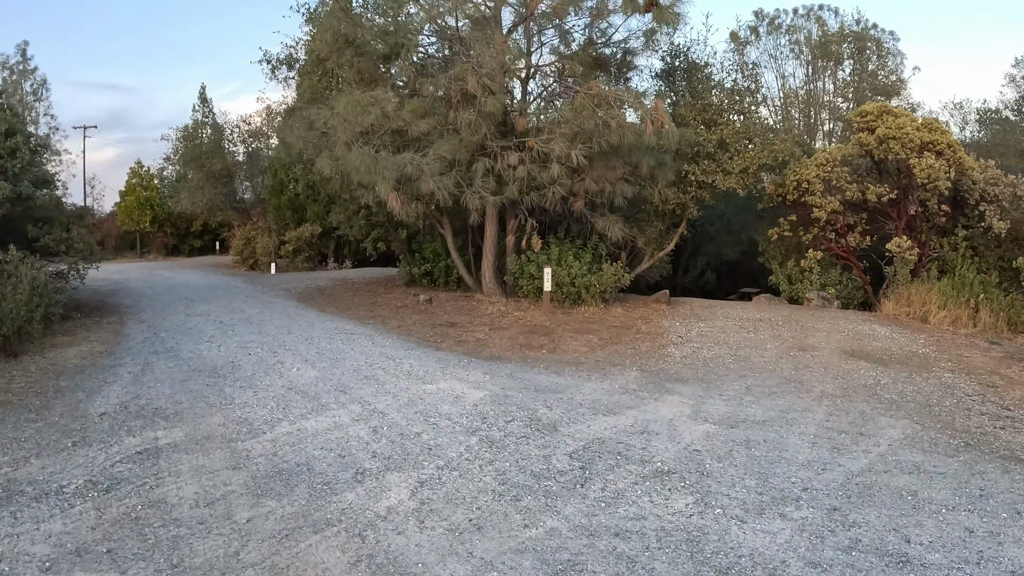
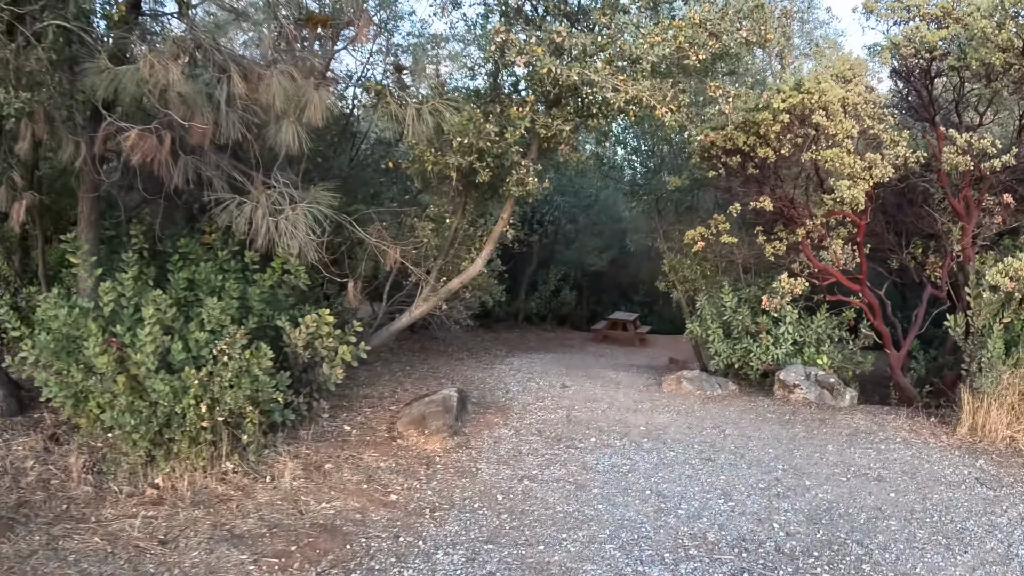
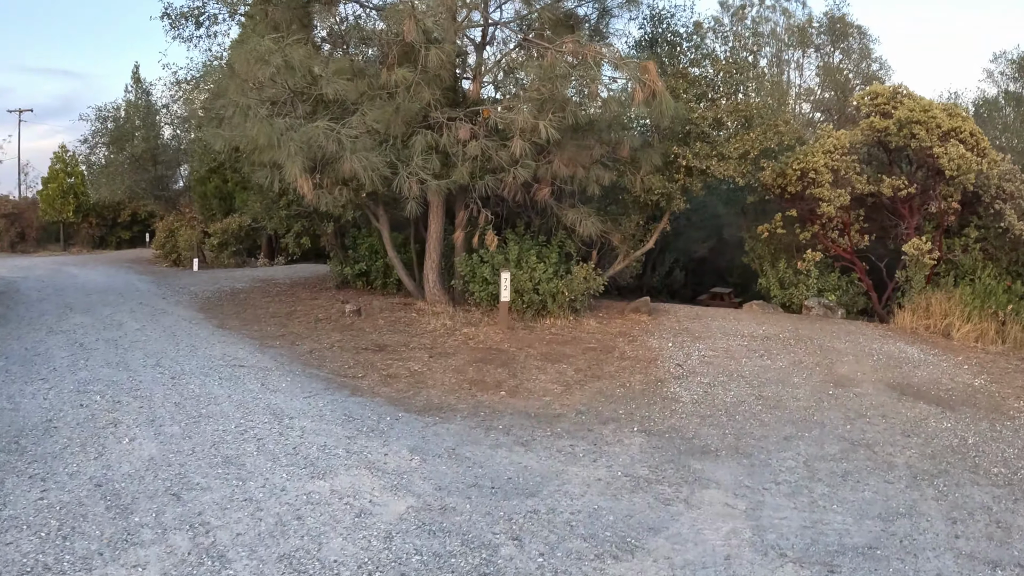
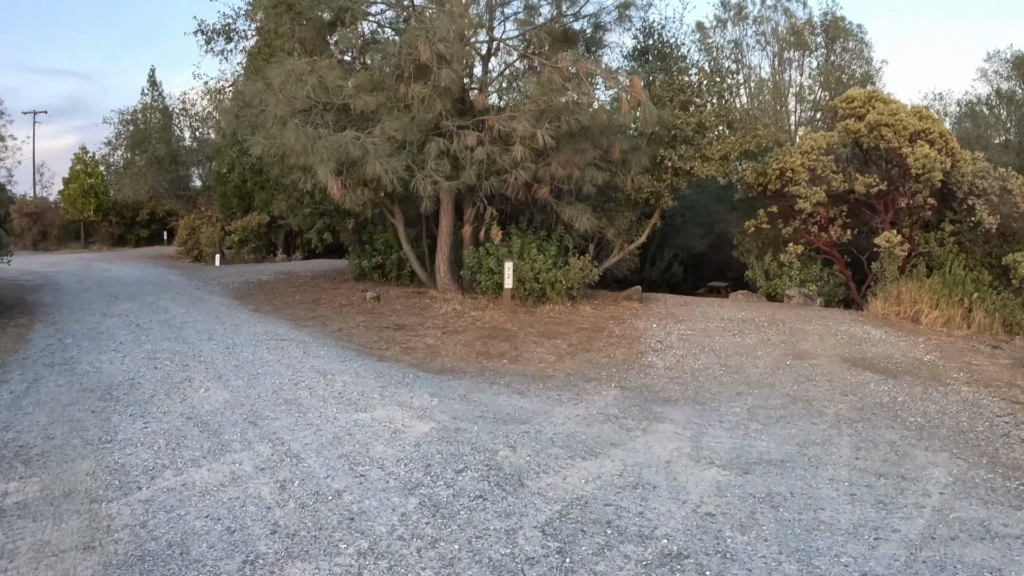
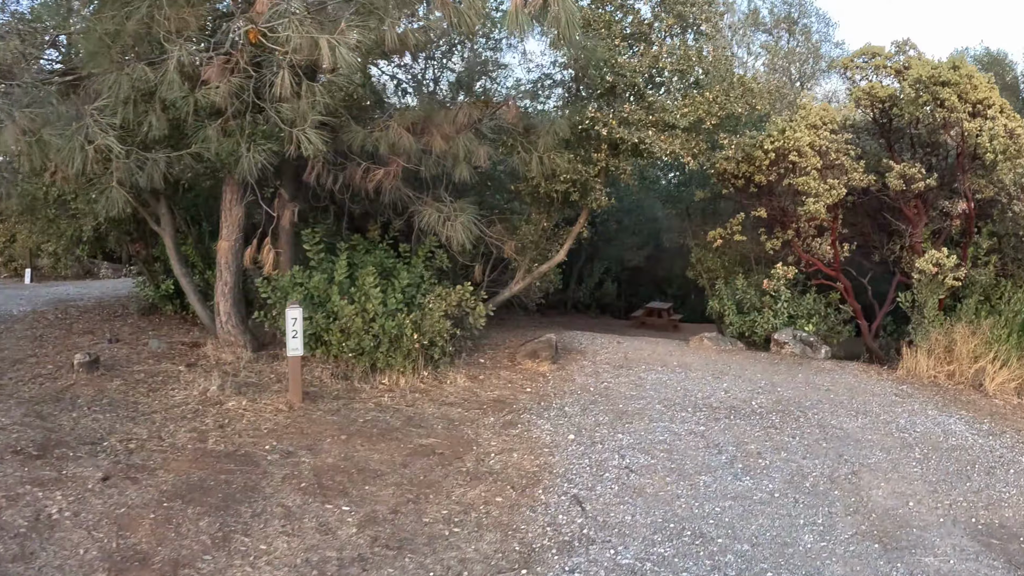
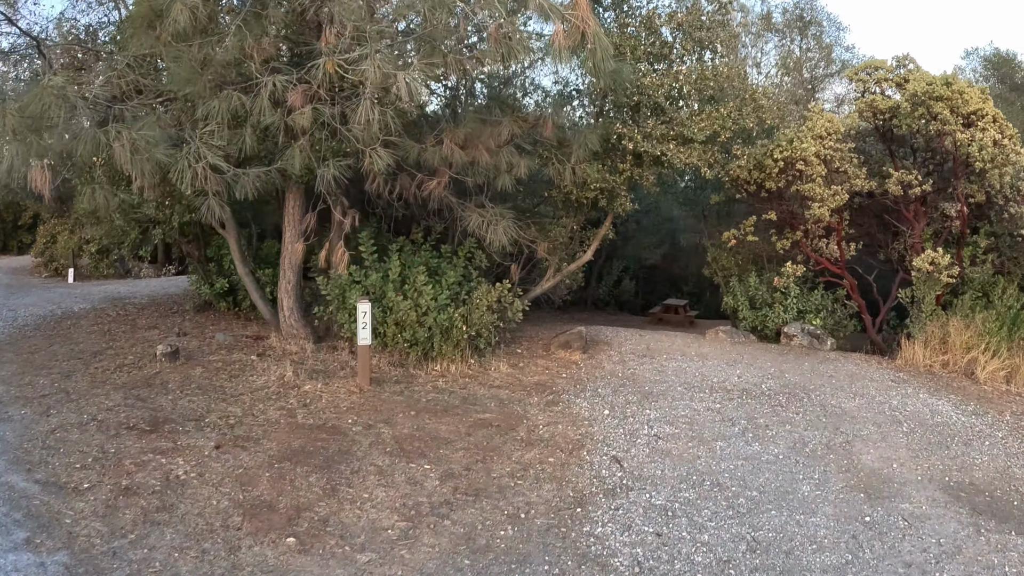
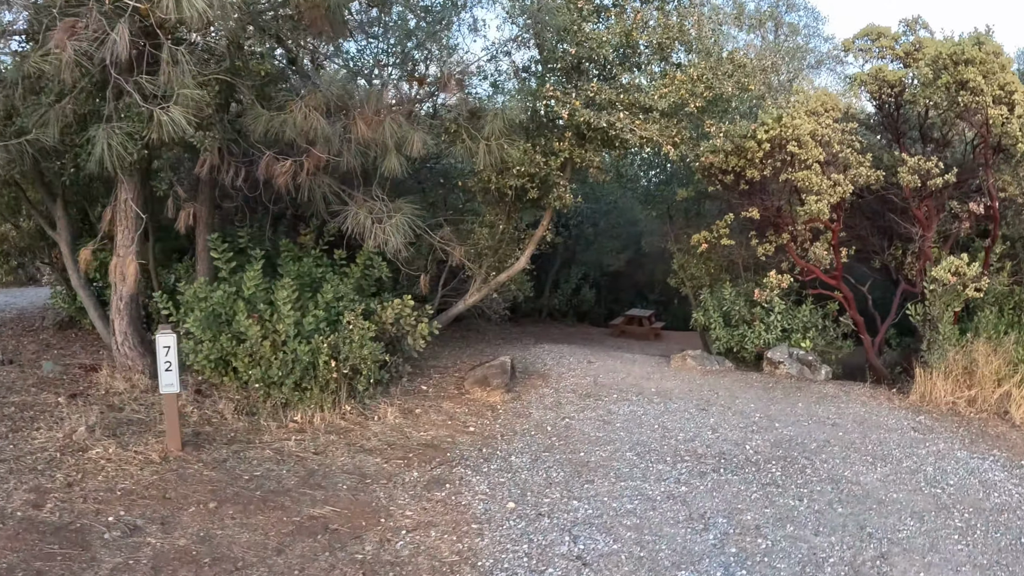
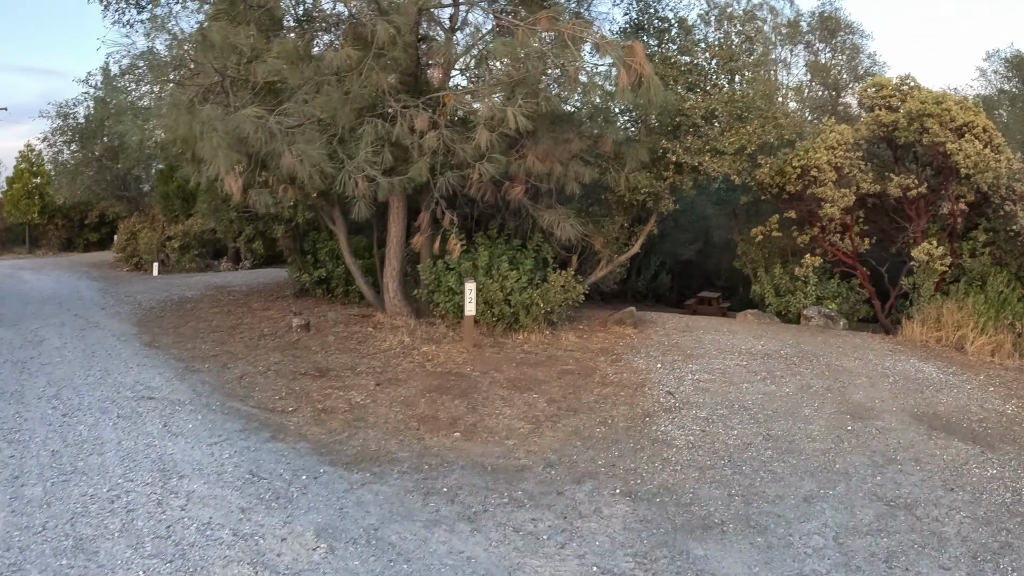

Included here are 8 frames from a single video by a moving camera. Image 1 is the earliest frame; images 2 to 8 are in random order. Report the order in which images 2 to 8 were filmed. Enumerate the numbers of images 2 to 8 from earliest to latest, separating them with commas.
4, 3, 8, 6, 5, 7, 2
